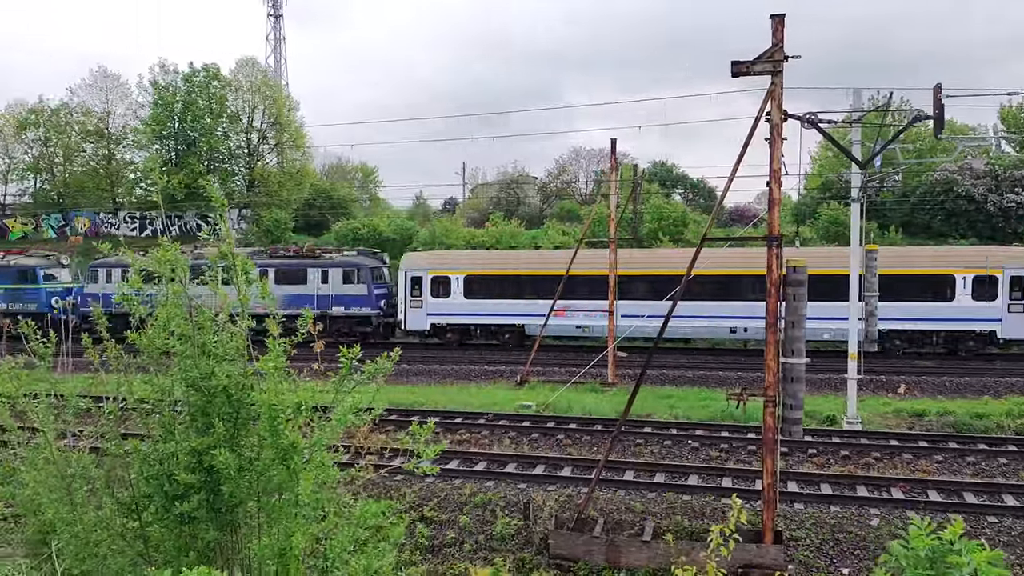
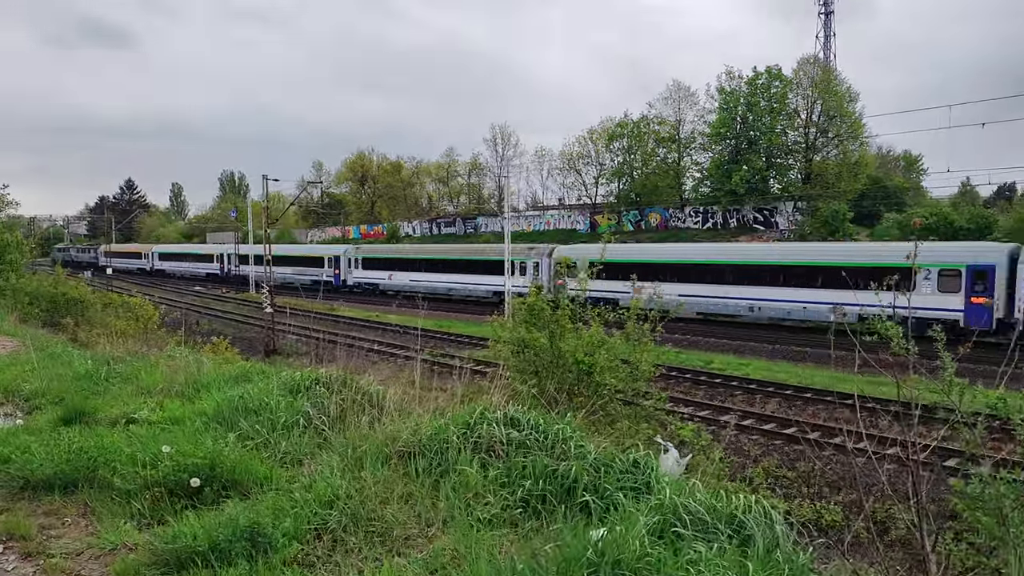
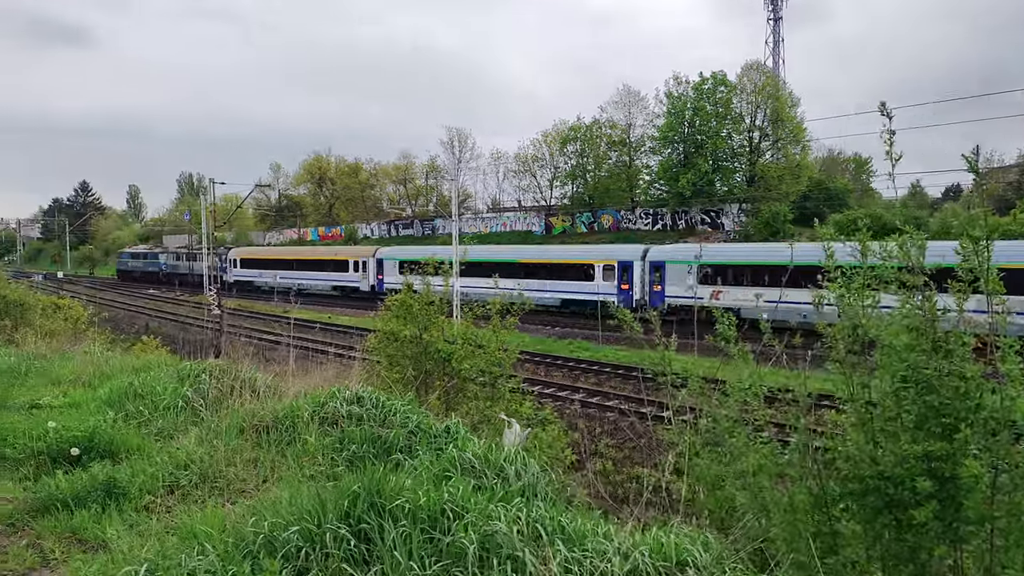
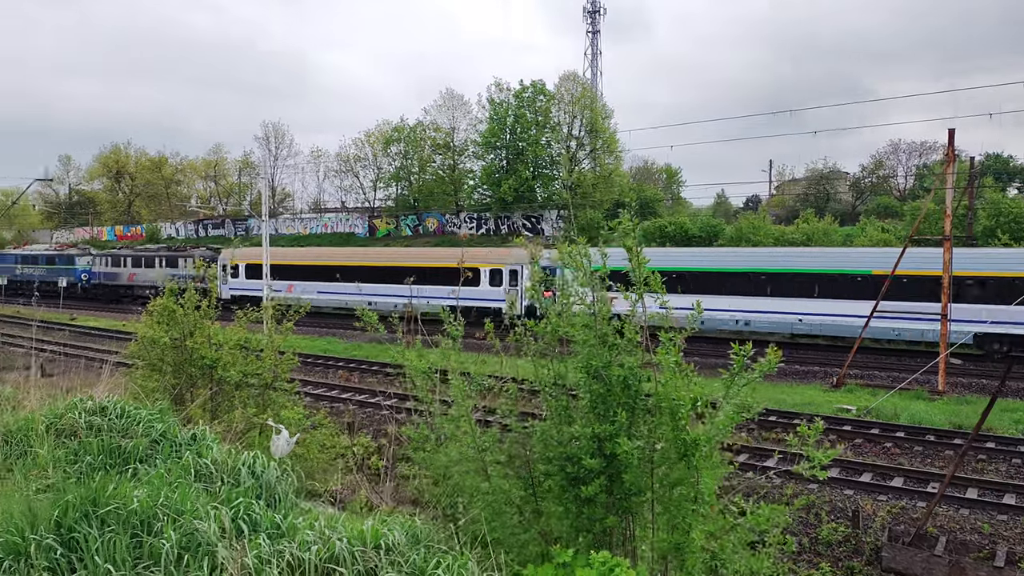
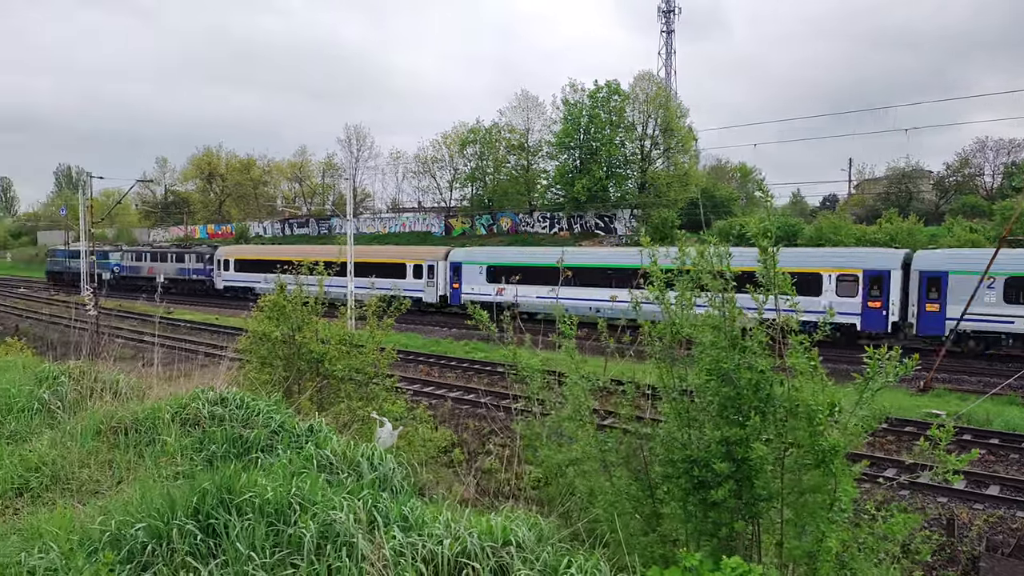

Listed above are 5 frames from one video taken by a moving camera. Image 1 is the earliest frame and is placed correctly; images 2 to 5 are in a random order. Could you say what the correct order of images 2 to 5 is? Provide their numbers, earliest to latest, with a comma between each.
4, 5, 3, 2
